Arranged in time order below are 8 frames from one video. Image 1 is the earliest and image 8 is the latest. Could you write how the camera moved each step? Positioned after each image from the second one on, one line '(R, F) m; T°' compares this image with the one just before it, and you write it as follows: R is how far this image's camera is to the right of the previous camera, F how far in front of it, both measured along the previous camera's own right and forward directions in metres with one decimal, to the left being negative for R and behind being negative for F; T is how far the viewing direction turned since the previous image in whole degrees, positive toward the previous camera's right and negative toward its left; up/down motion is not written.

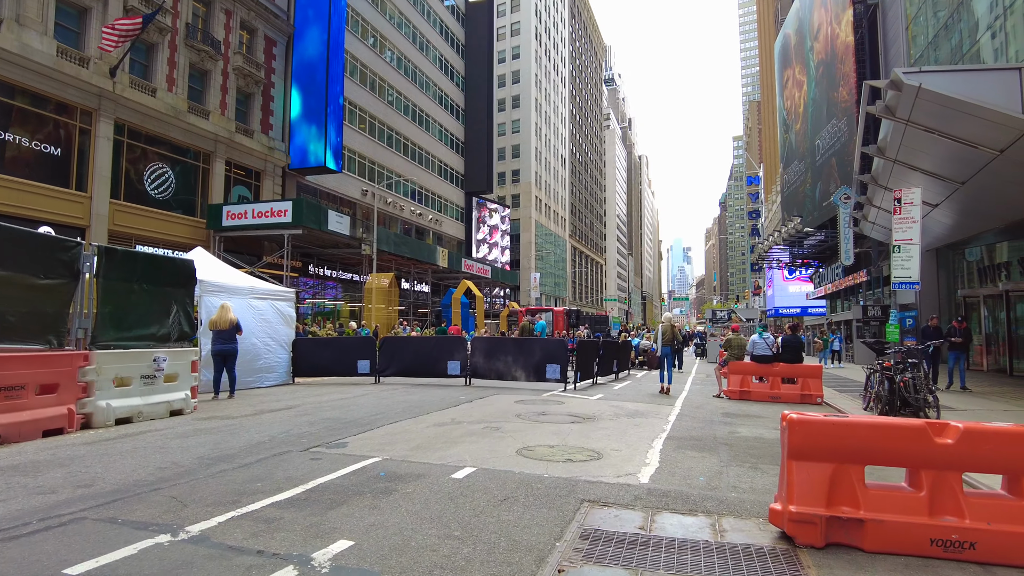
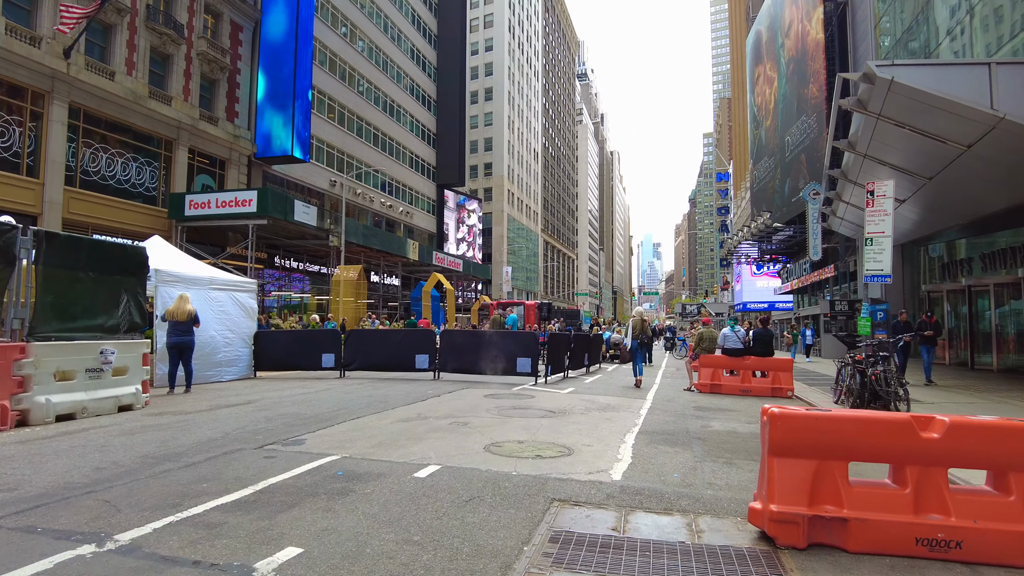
(0.0, +0.3) m; +2°
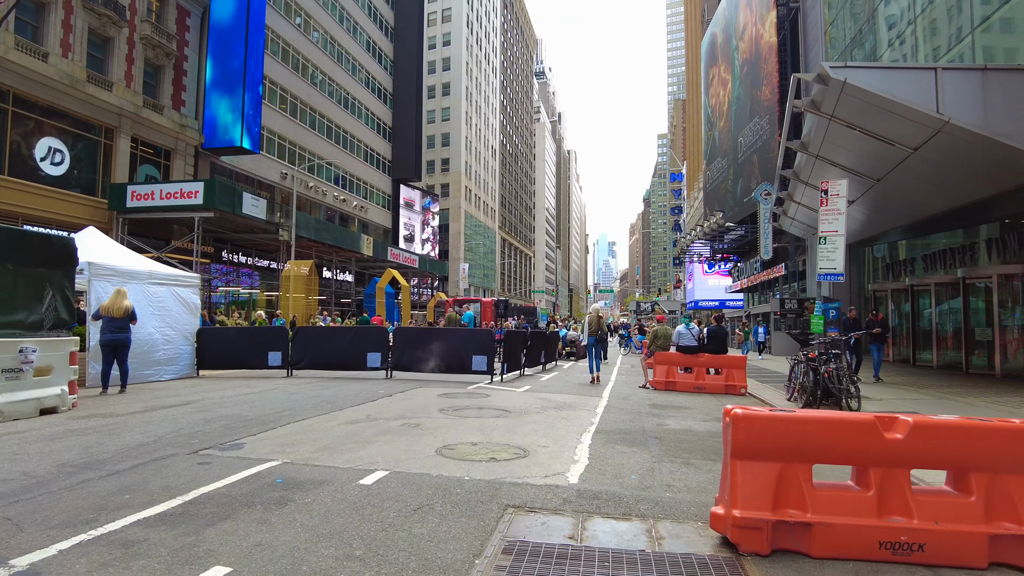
(0.0, +0.3) m; +4°
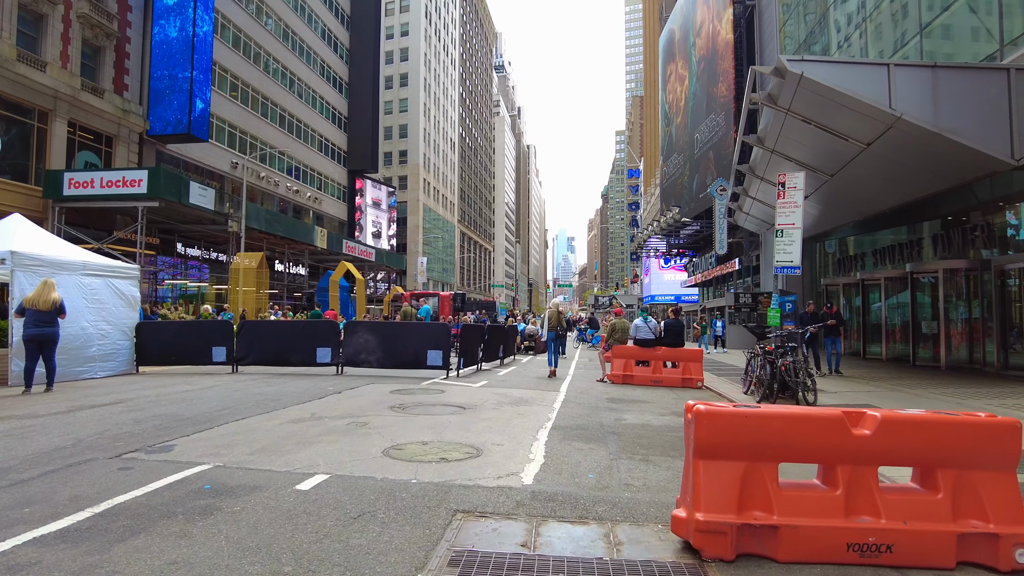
(+0.1, +0.3) m; +4°
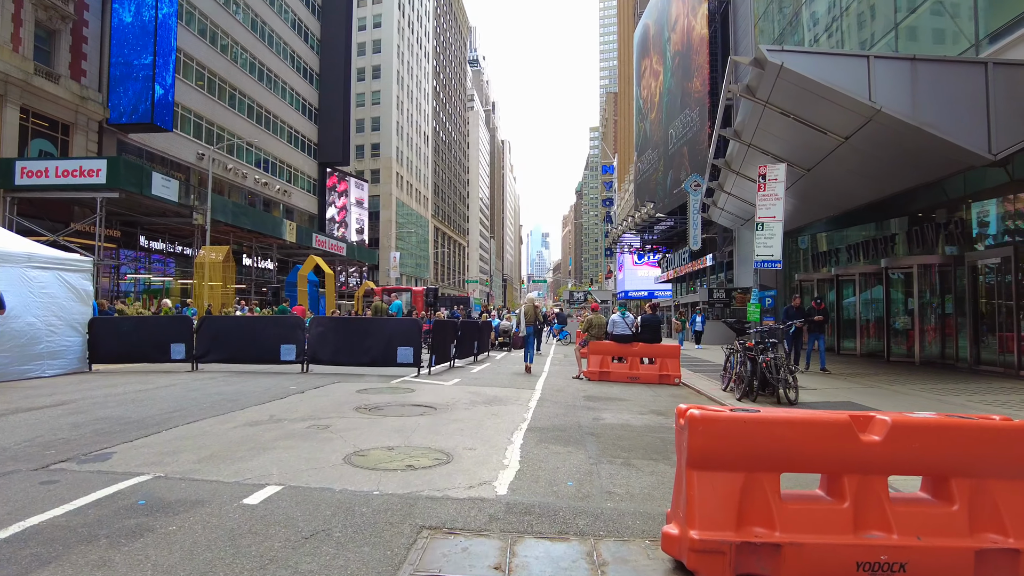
(0.0, +0.4) m; +2°
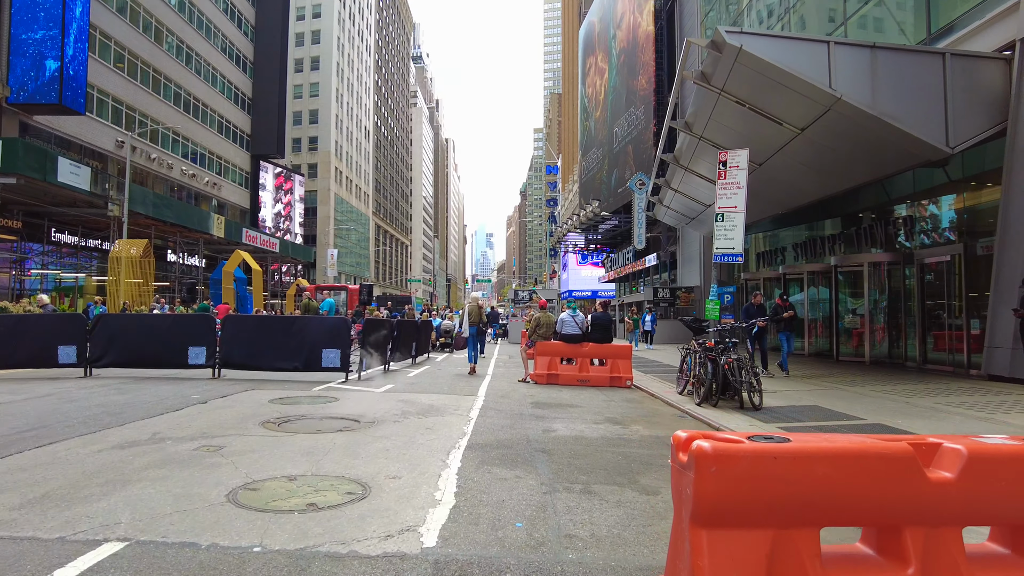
(+0.1, +1.1) m; +5°
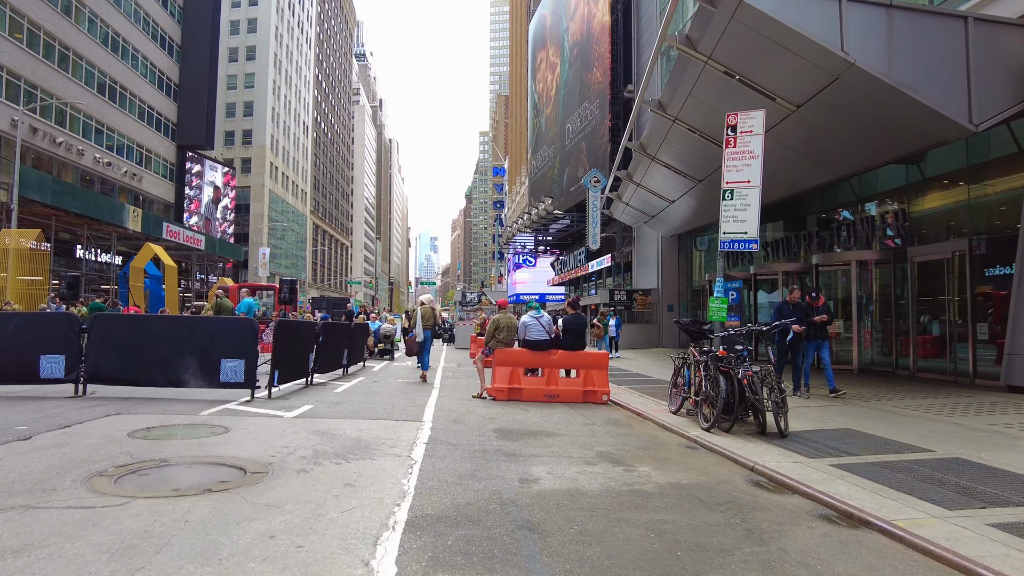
(-0.1, +2.1) m; +5°
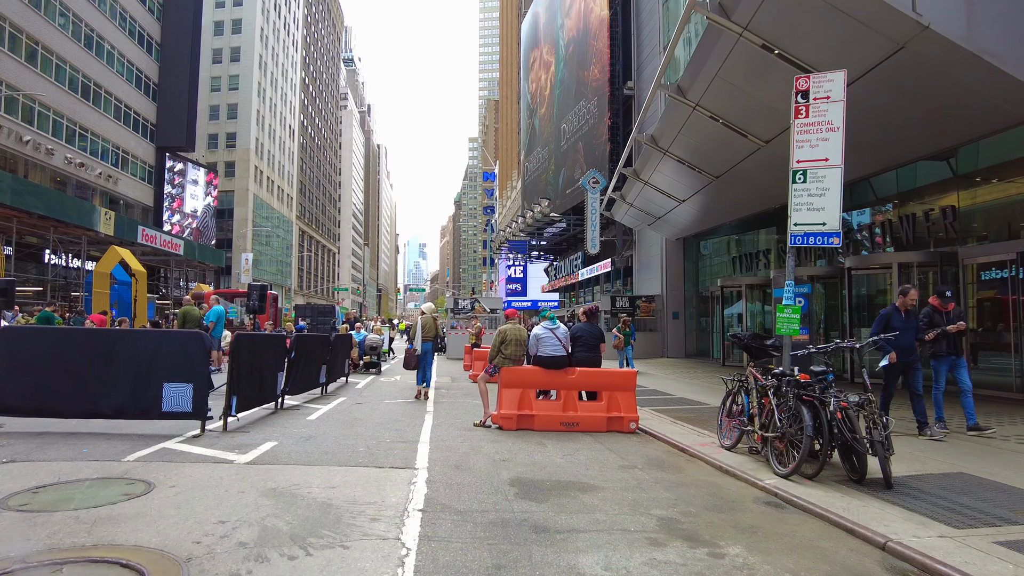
(-0.3, +1.6) m; +1°
